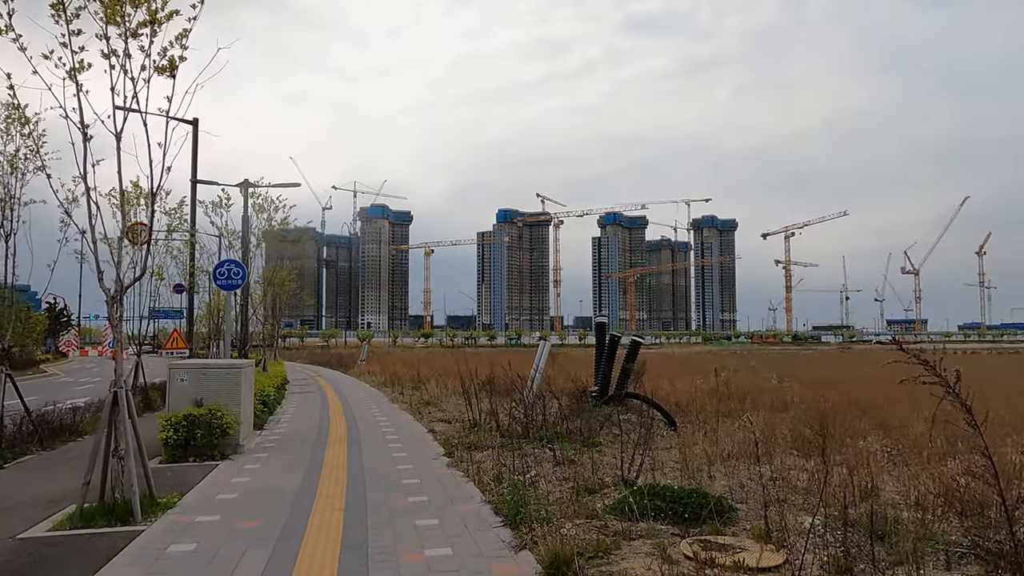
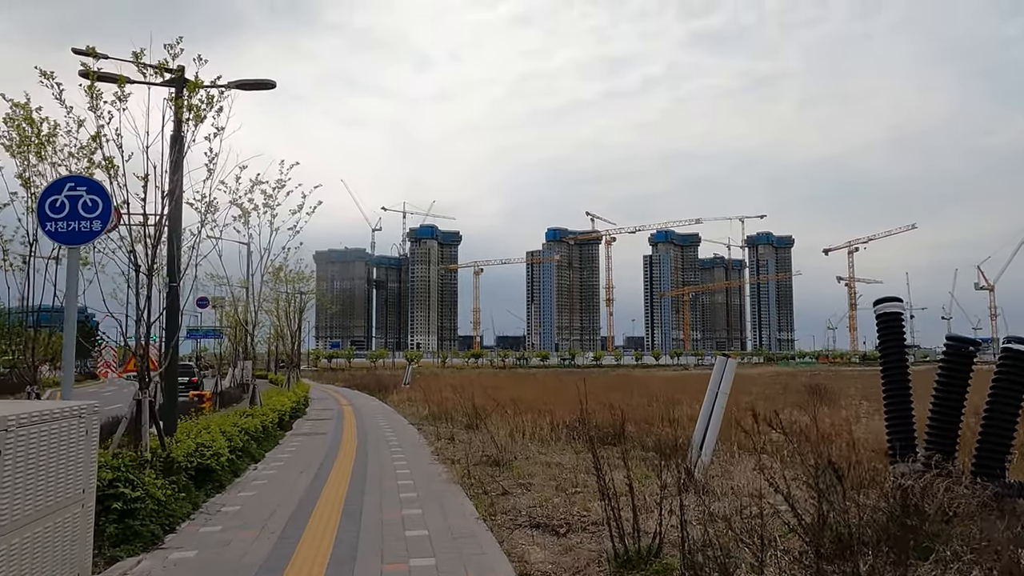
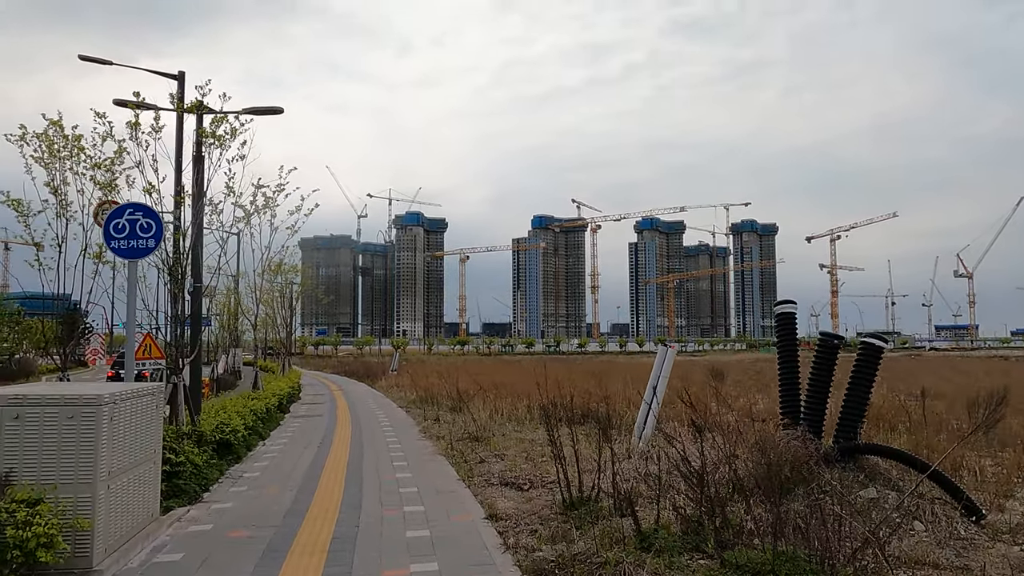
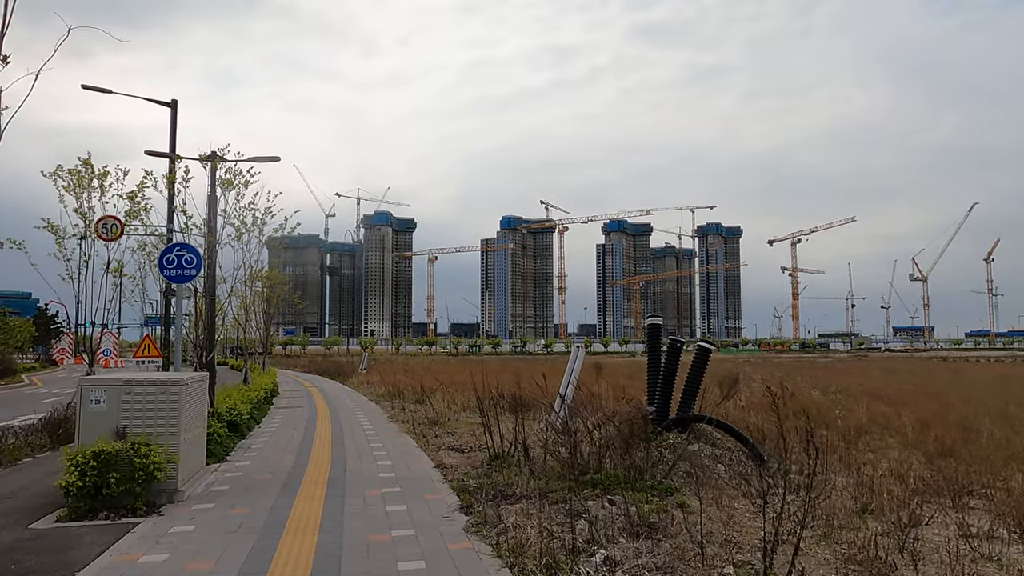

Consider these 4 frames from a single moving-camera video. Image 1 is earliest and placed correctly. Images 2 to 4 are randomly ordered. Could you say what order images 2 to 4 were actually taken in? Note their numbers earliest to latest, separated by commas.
4, 3, 2
